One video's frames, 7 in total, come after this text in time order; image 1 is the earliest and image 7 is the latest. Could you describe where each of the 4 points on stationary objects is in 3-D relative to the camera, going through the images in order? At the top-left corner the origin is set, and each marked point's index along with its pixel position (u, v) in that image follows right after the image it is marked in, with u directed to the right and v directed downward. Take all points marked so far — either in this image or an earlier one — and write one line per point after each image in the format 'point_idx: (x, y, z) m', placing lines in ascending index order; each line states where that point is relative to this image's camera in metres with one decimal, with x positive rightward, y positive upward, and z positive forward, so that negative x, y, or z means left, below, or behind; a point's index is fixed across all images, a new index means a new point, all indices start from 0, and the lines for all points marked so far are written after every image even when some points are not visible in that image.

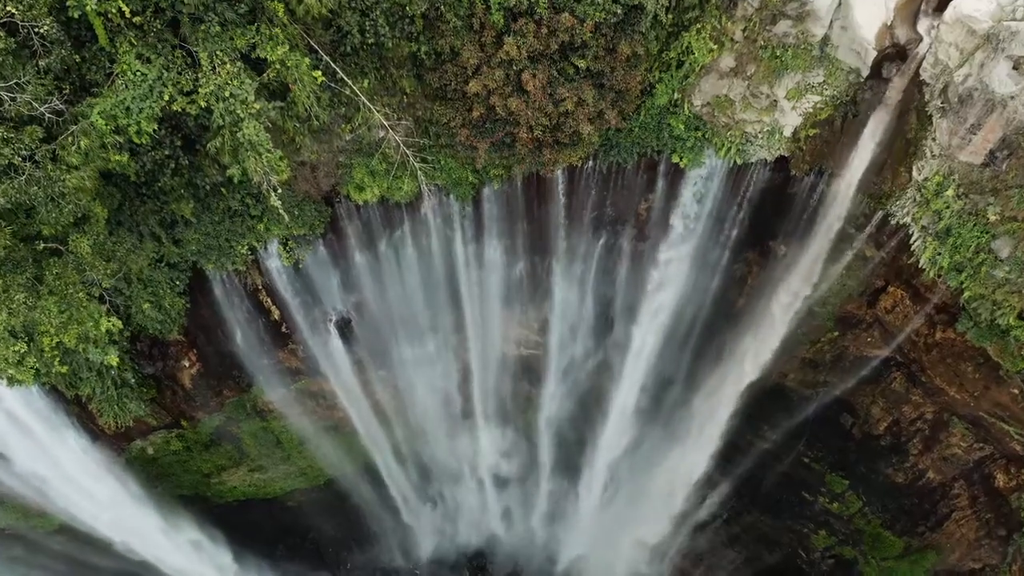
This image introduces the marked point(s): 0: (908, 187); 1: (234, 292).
0: (+4.6, +1.2, +7.7) m
1: (-3.8, 0.0, +9.2) m
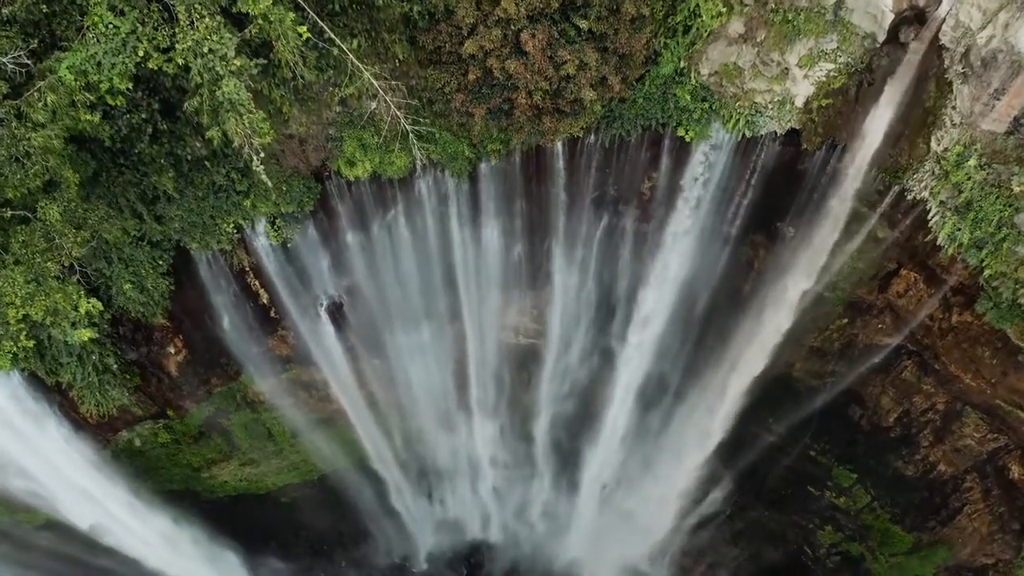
0: (+4.6, +1.5, +7.4) m
1: (-3.9, +0.2, +8.8) m
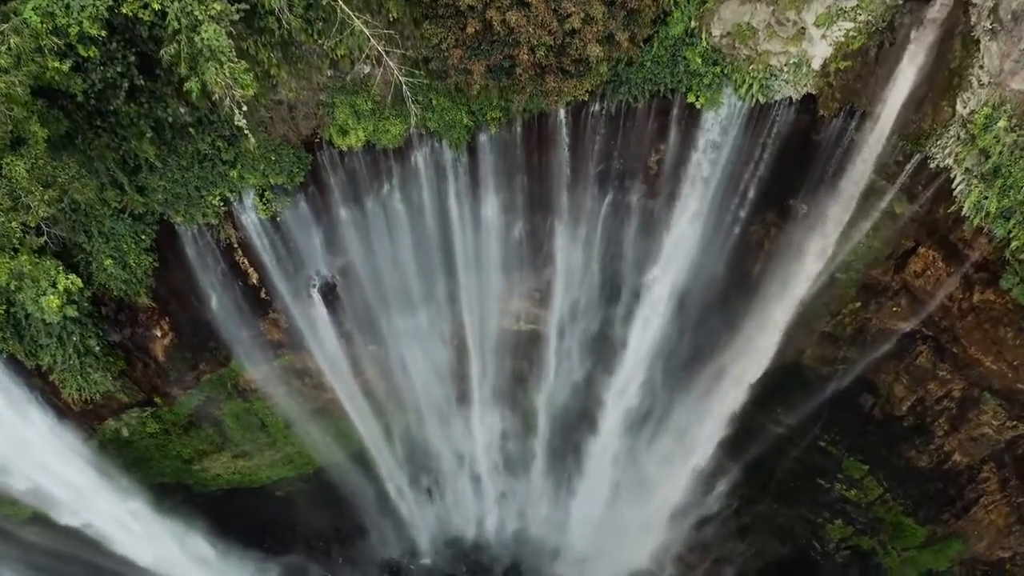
0: (+4.6, +1.7, +7.0) m
1: (-3.9, +0.5, +8.4) m
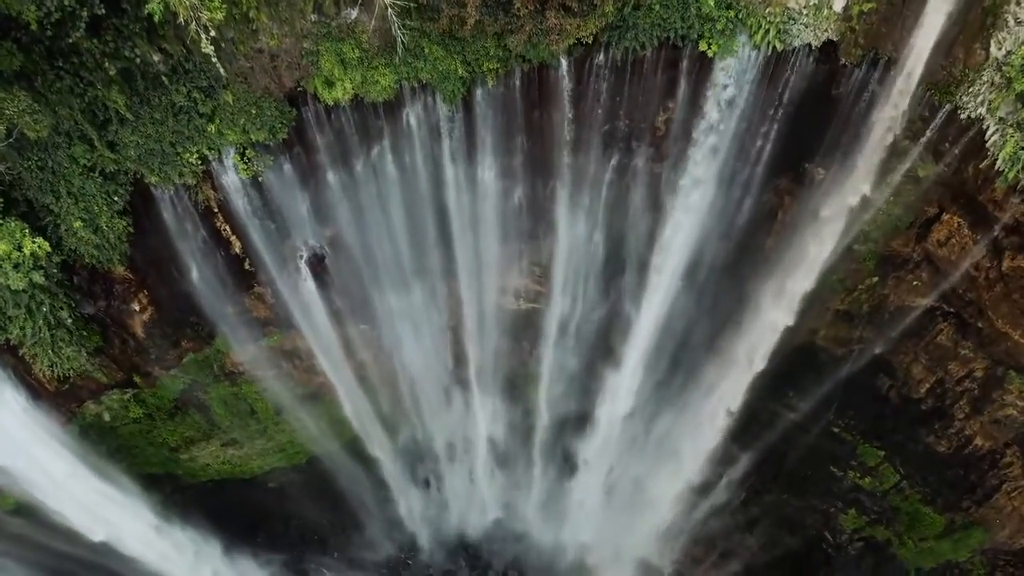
0: (+4.6, +2.1, +6.5) m
1: (-3.9, +0.8, +7.9) m
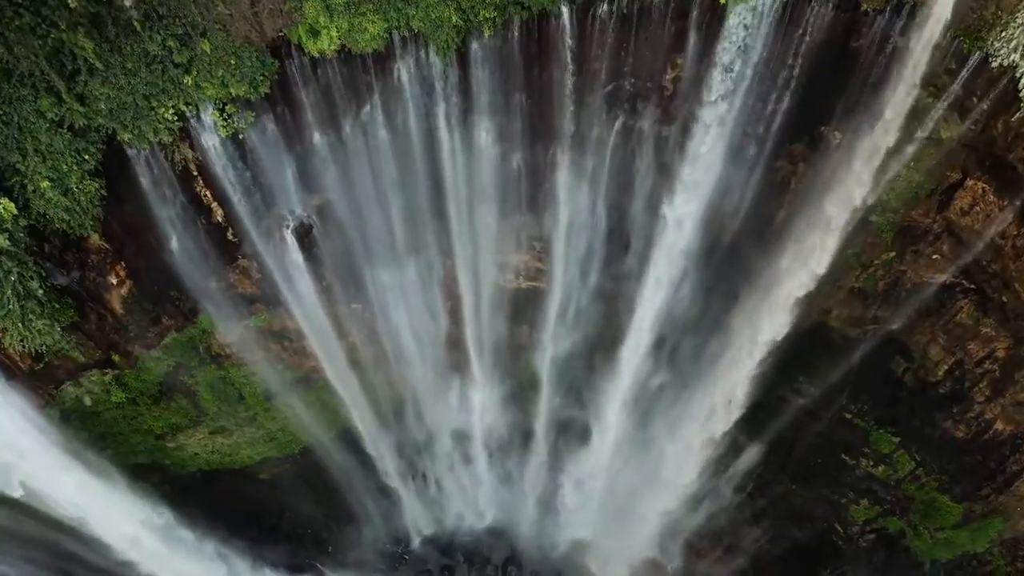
0: (+4.6, +2.4, +6.1) m
1: (-3.9, +1.2, +7.5) m
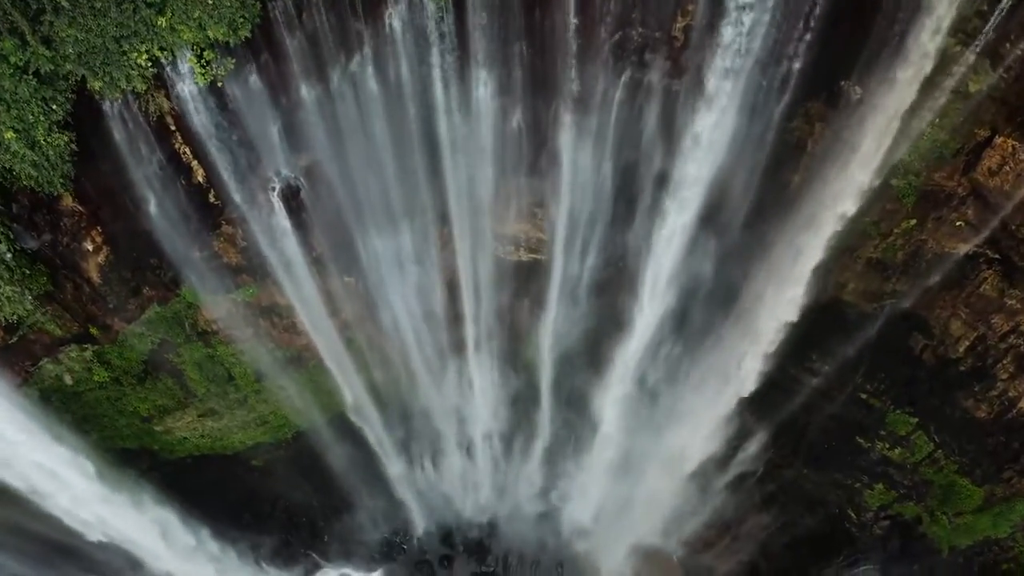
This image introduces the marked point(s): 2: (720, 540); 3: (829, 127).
0: (+4.6, +2.8, +5.6) m
1: (-3.9, +1.5, +7.0) m
2: (+3.3, -3.9, +10.5) m
3: (+3.4, +1.8, +7.2) m
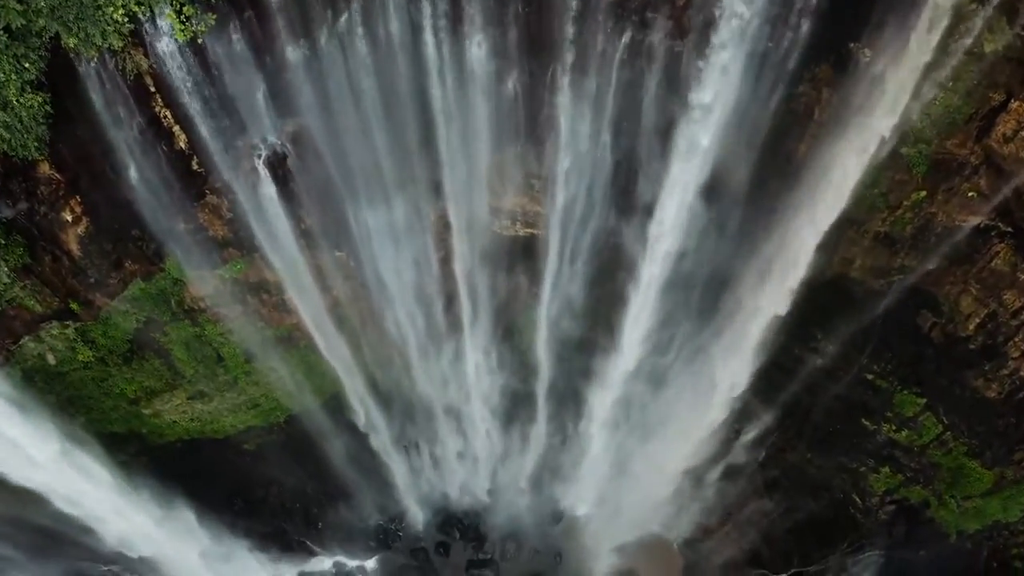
0: (+4.5, +3.1, +5.3) m
1: (-3.9, +1.8, +6.7) m
2: (+3.3, -3.5, +10.2) m
3: (+3.4, +2.1, +6.9) m
